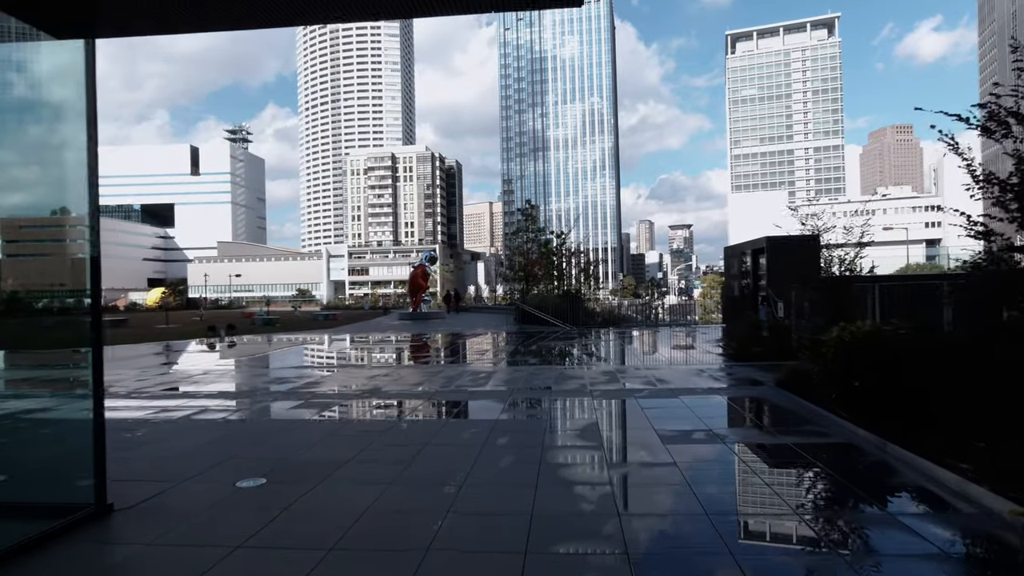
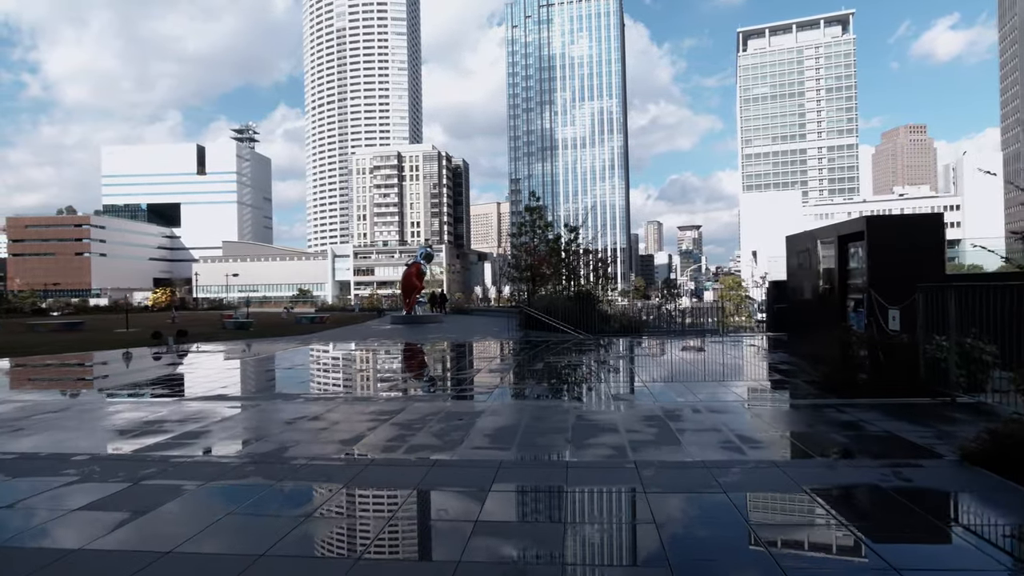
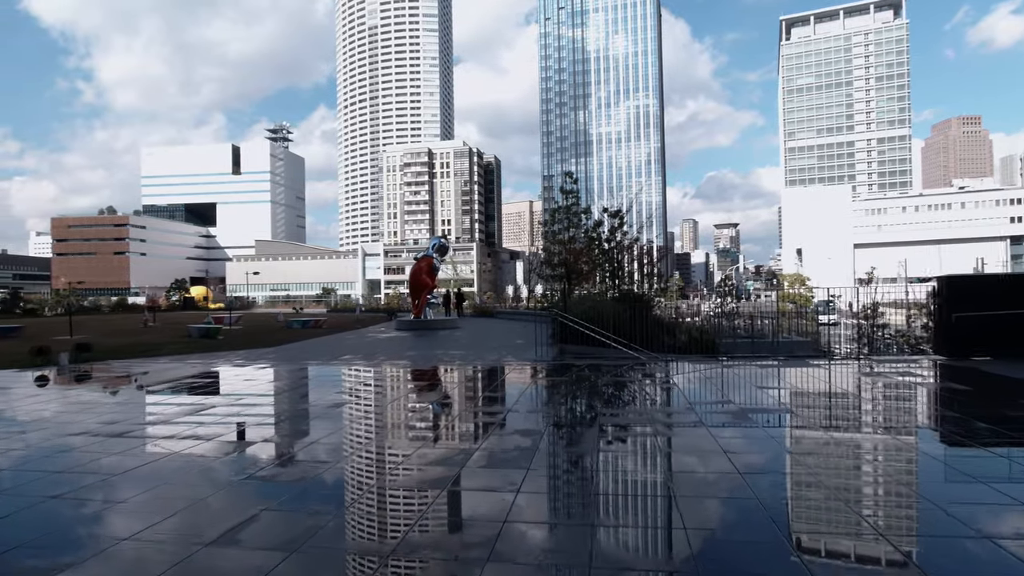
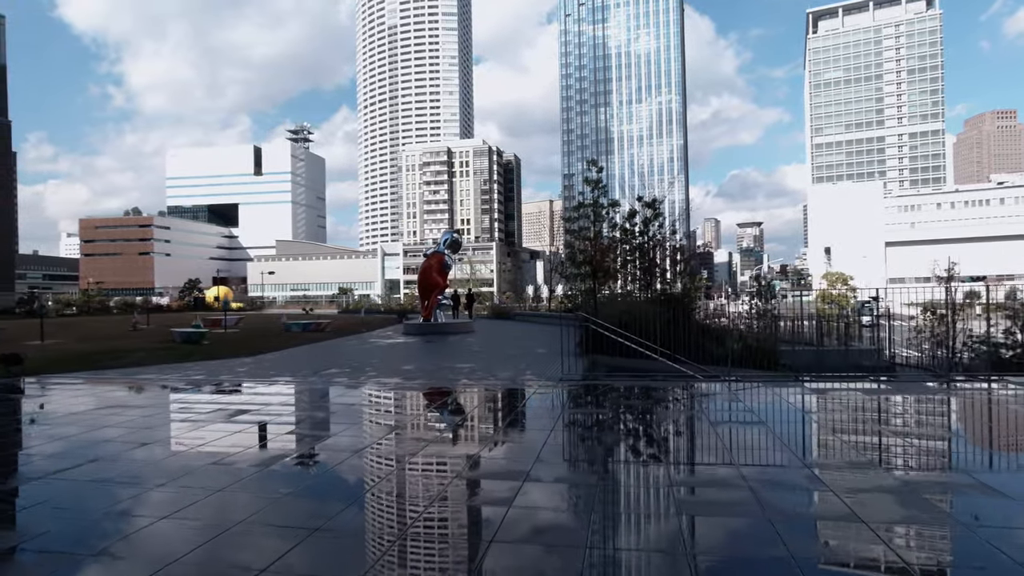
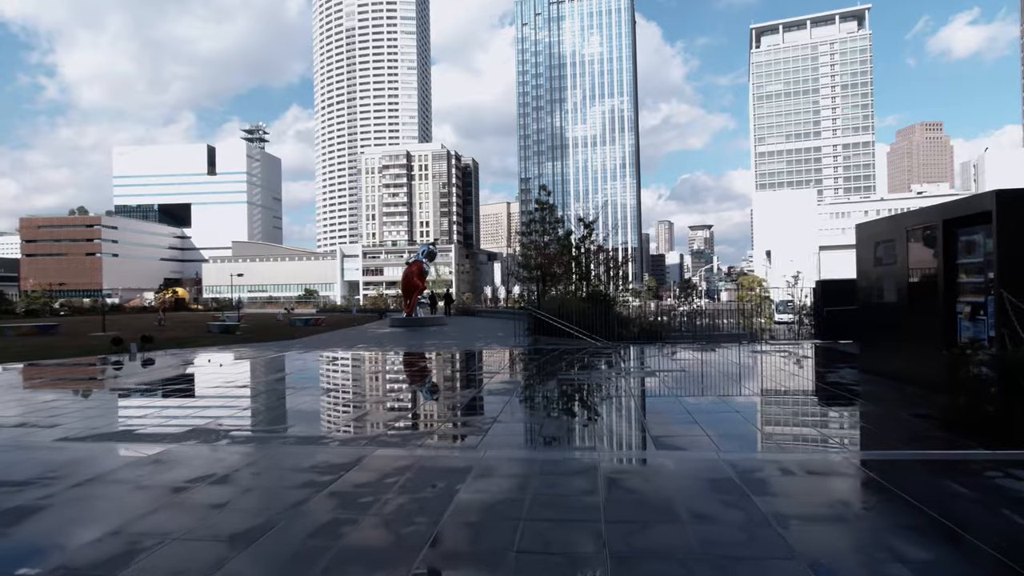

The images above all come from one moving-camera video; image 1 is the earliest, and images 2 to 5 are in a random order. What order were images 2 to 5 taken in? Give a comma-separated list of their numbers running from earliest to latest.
2, 5, 3, 4
